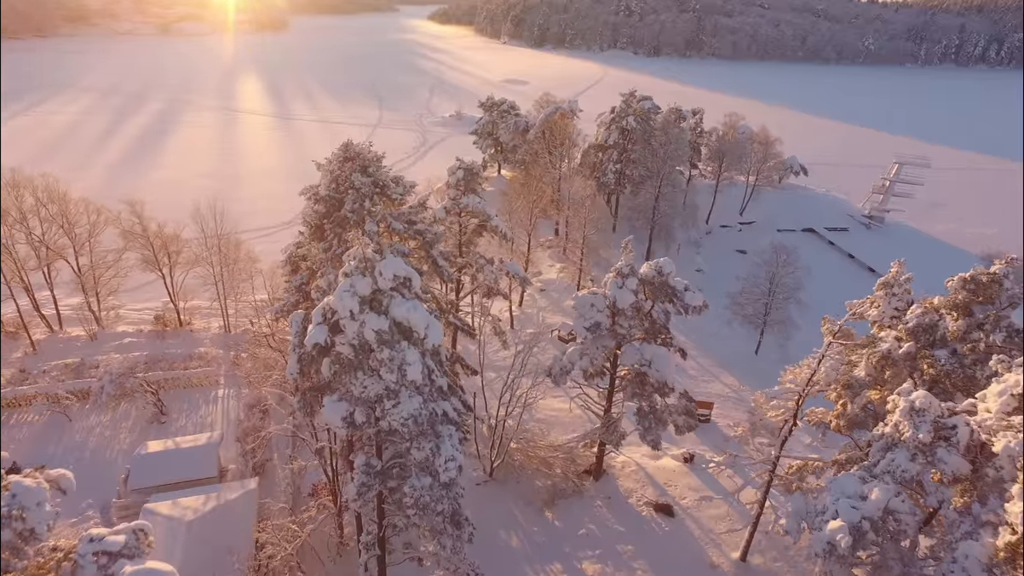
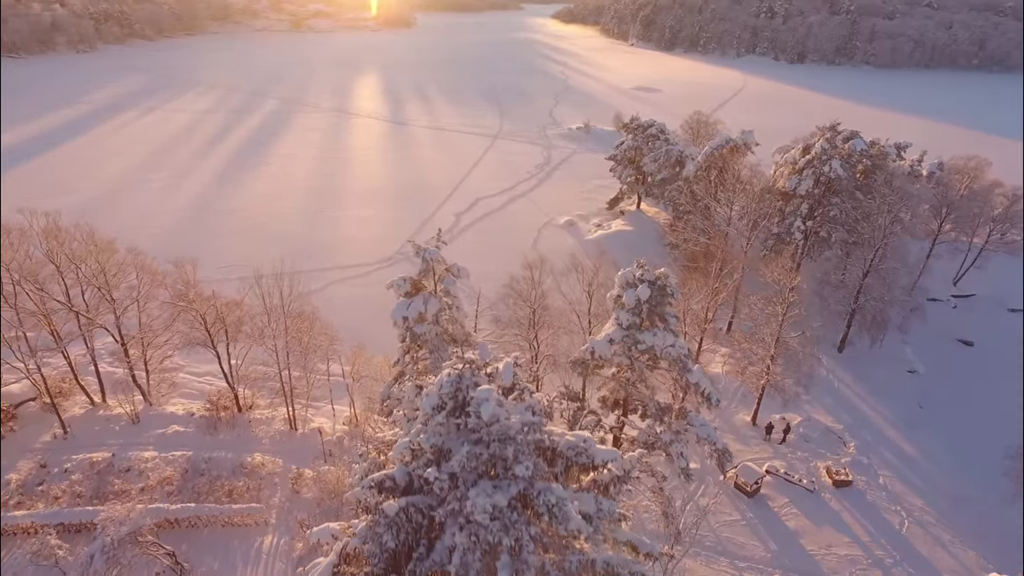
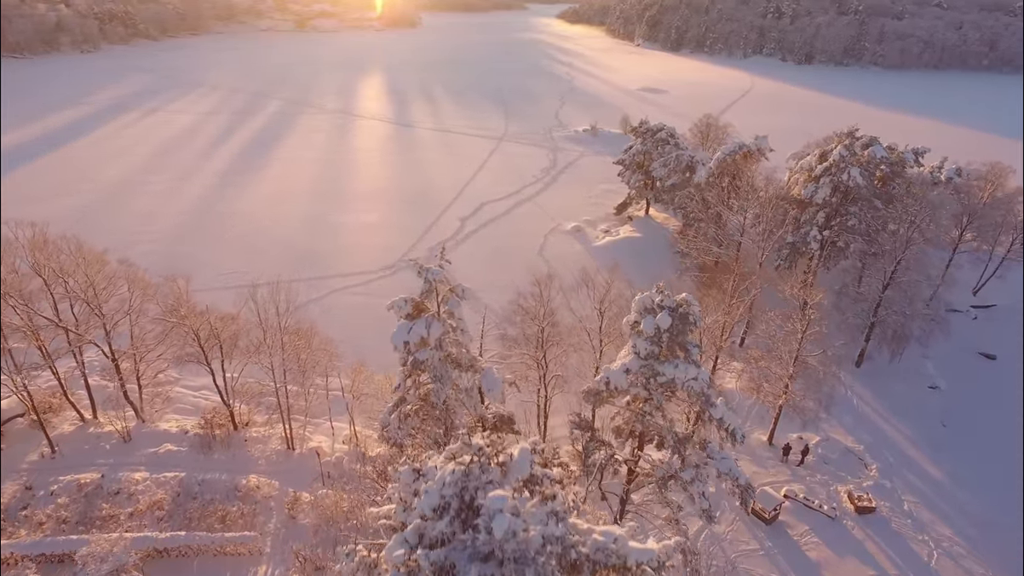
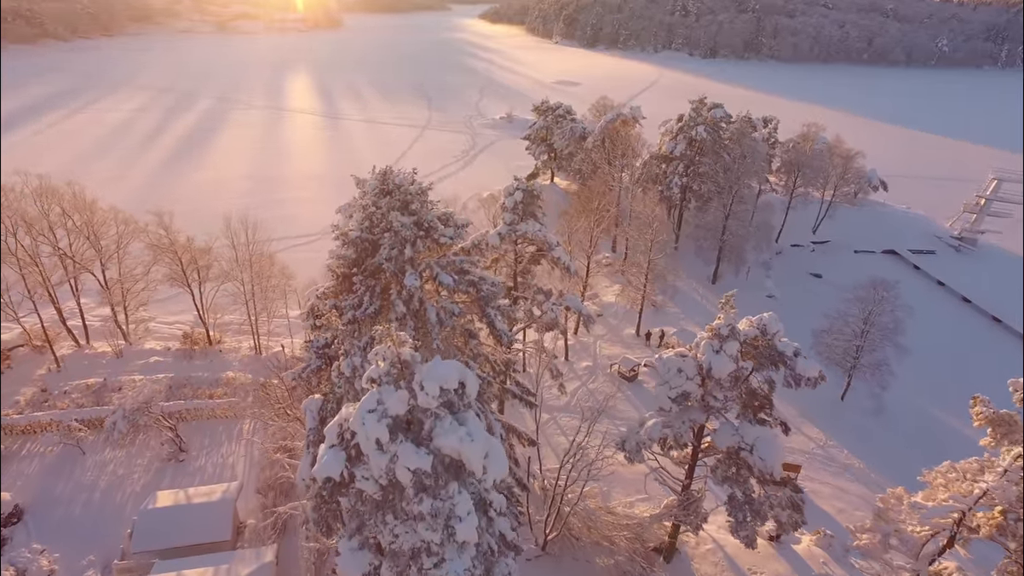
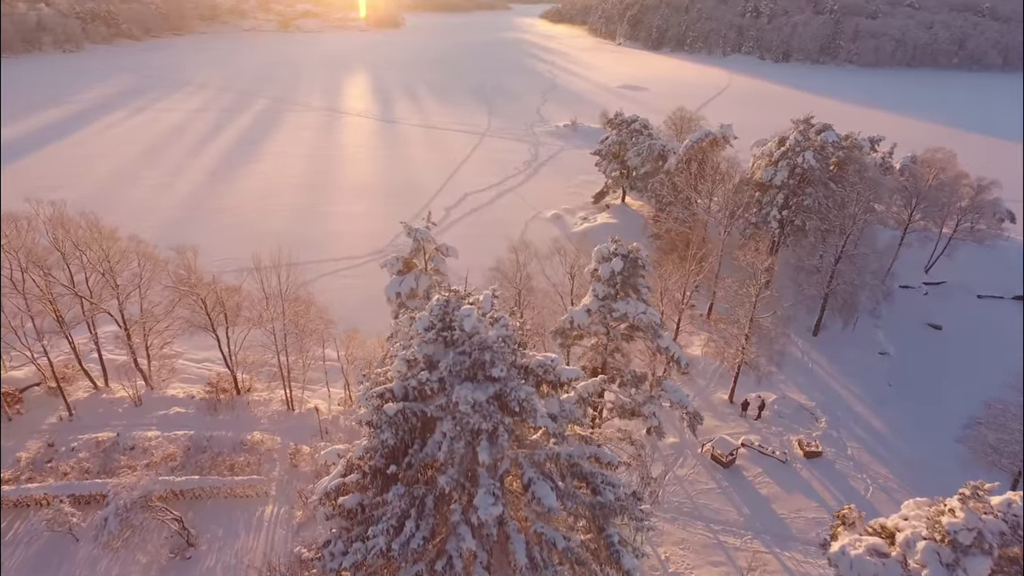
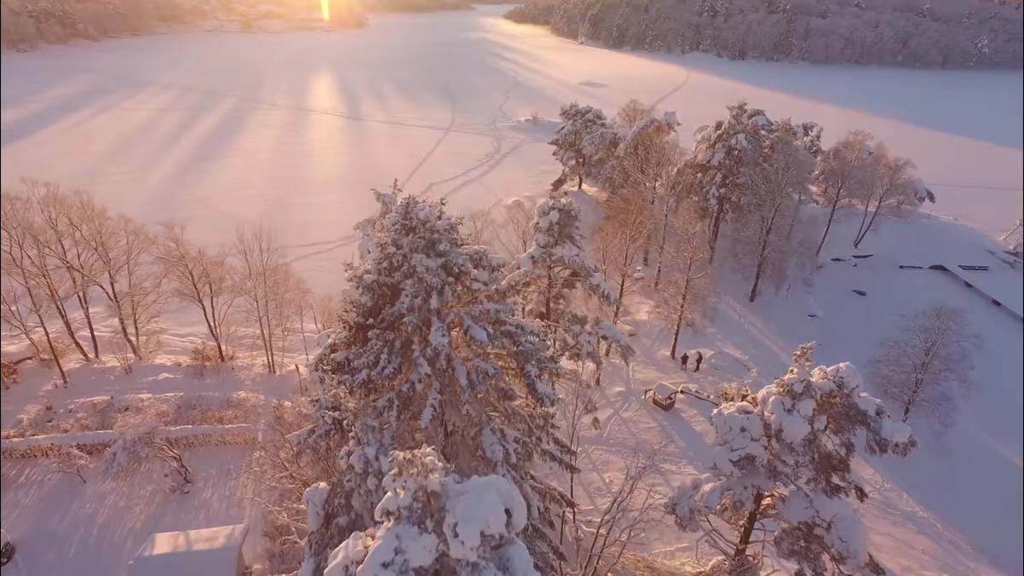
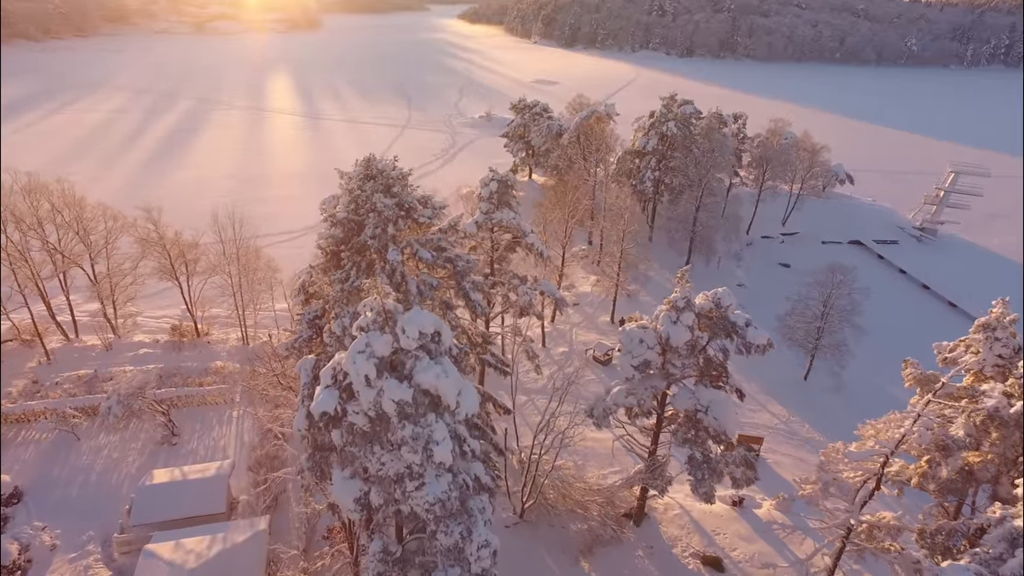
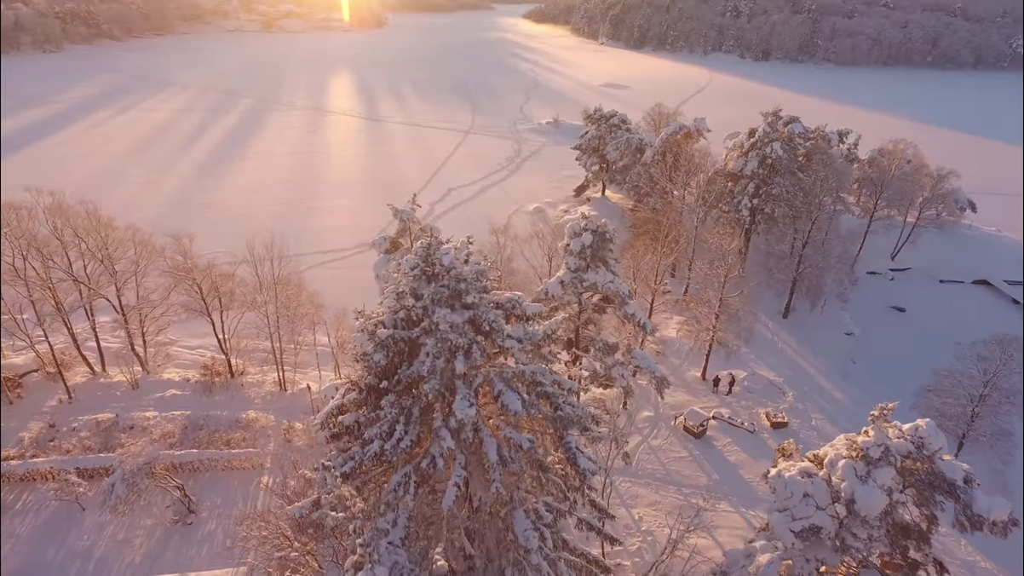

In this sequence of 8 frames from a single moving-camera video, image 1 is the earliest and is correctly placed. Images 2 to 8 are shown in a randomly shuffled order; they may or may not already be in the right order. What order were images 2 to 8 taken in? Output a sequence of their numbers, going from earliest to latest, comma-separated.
7, 4, 6, 8, 5, 2, 3
